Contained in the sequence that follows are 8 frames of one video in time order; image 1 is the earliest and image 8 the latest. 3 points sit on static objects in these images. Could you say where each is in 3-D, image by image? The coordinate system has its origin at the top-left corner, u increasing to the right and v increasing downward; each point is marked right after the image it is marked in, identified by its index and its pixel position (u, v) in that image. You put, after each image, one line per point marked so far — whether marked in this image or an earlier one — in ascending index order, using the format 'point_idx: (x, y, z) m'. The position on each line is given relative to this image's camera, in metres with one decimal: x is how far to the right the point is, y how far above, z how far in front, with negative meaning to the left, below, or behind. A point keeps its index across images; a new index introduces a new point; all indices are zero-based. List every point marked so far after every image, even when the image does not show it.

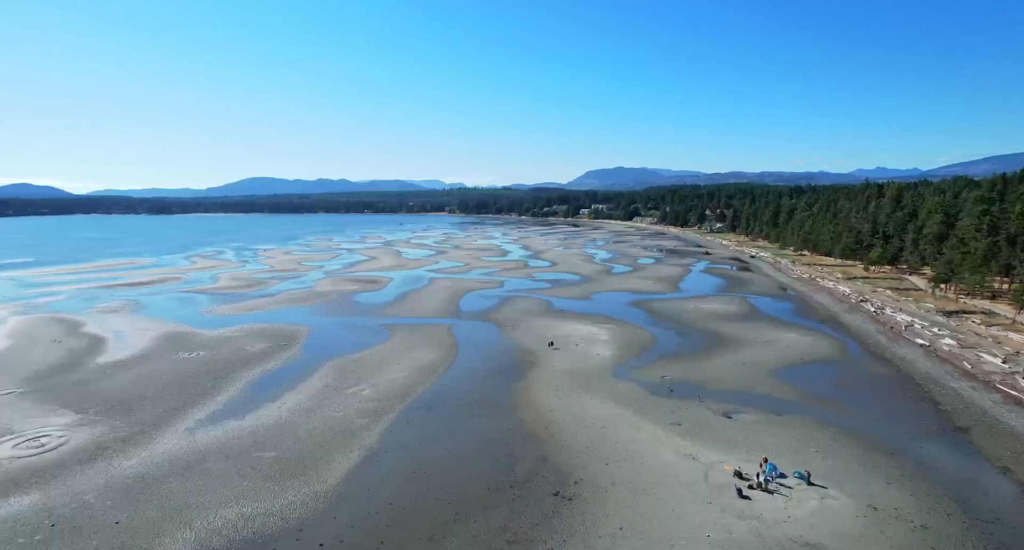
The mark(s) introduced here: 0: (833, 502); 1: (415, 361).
0: (+4.9, -3.5, +8.2) m
1: (-3.0, -2.5, +16.6) m
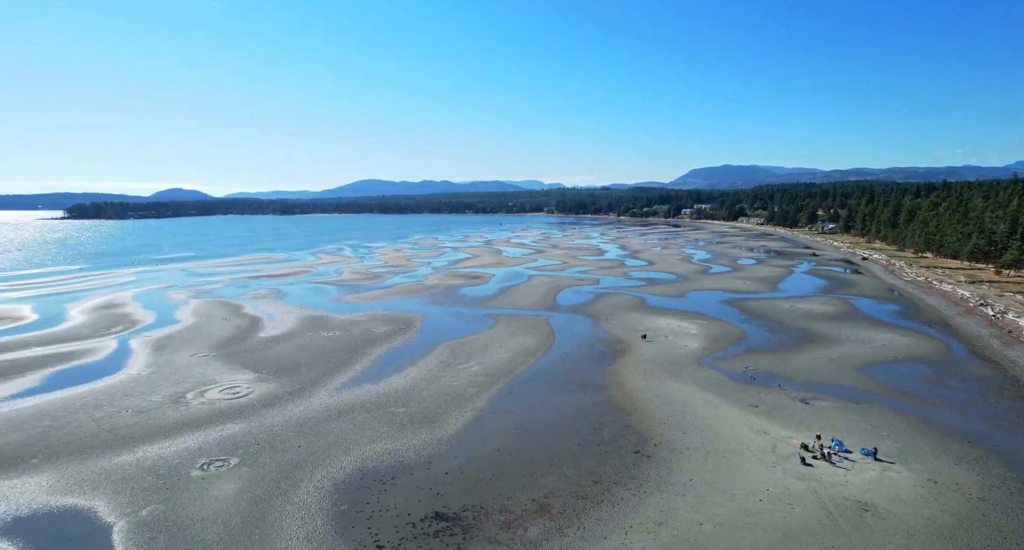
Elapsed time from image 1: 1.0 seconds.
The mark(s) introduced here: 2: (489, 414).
0: (+6.4, -3.4, +9.0) m
1: (+0.2, -2.3, +18.7) m
2: (-0.5, -3.2, +12.7) m
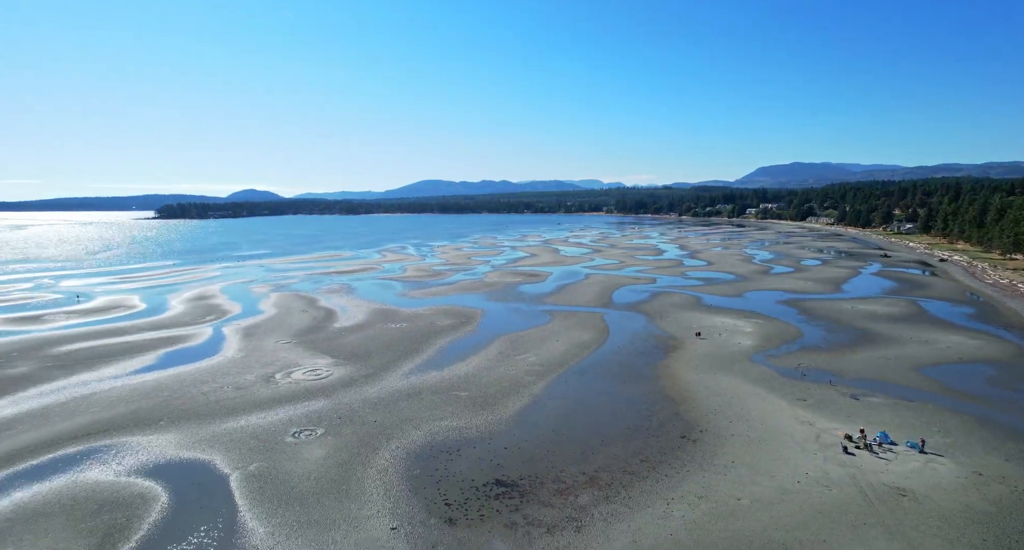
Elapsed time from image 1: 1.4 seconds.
0: (+7.4, -3.3, +9.3) m
1: (+2.2, -2.2, +19.6) m
2: (+0.8, -3.1, +13.7) m
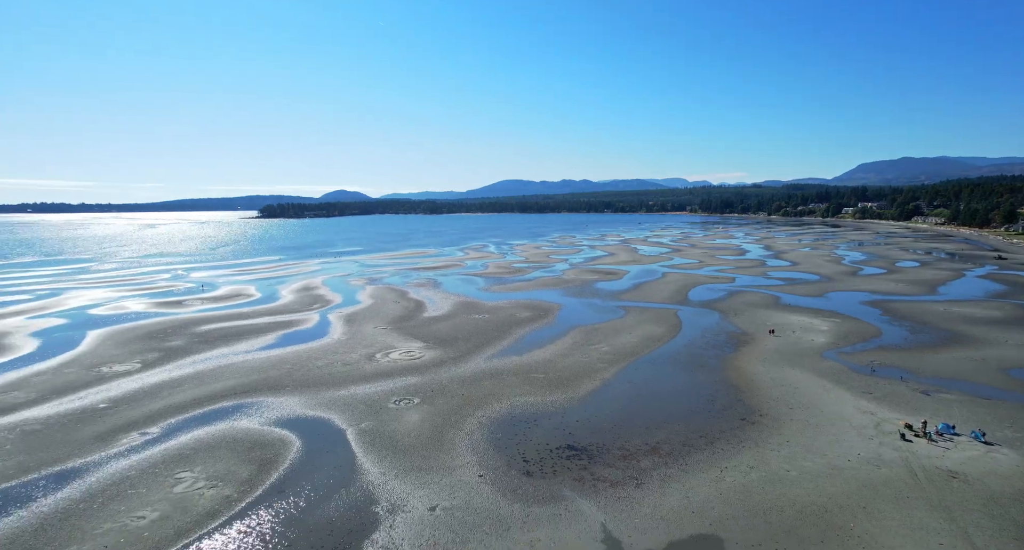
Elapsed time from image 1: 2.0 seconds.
0: (+8.7, -3.2, +9.6) m
1: (+5.1, -2.1, +20.5) m
2: (+2.9, -2.9, +14.9) m
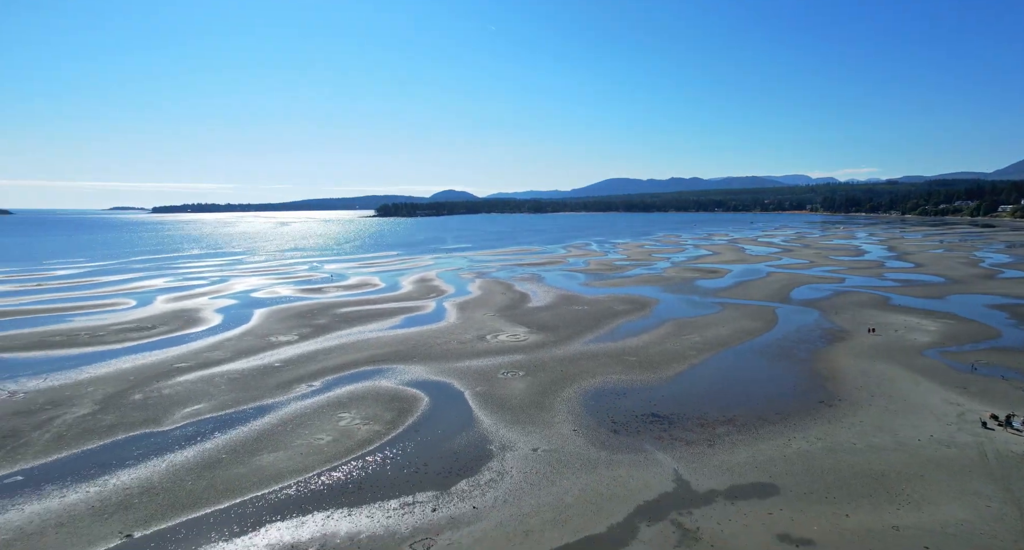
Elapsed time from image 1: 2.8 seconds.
0: (+10.5, -3.2, +9.8) m
1: (+9.0, -1.9, +21.2) m
2: (+5.7, -2.7, +16.1) m
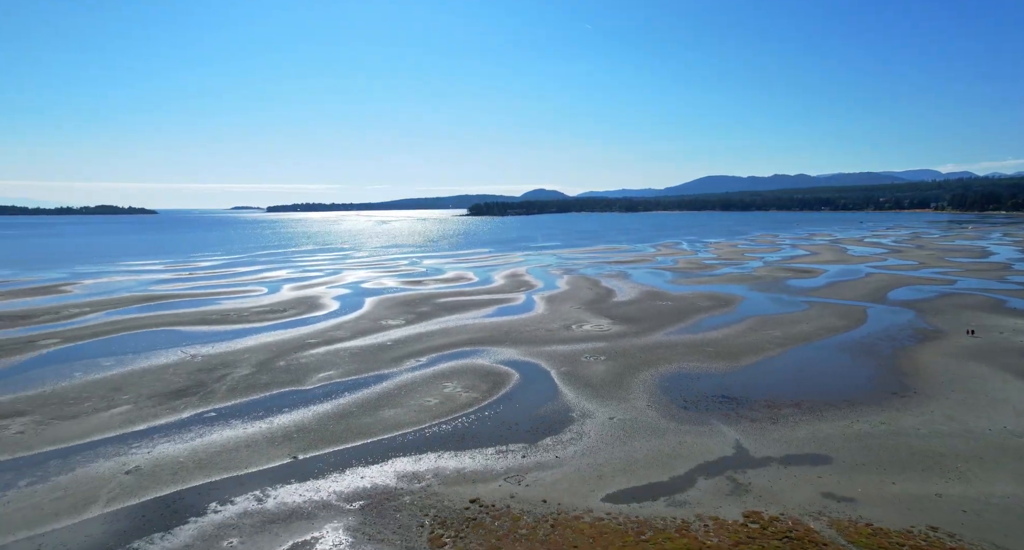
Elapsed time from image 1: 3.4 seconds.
0: (+12.0, -3.1, +9.8) m
1: (+12.4, -1.8, +21.3) m
2: (+8.4, -2.6, +16.8) m
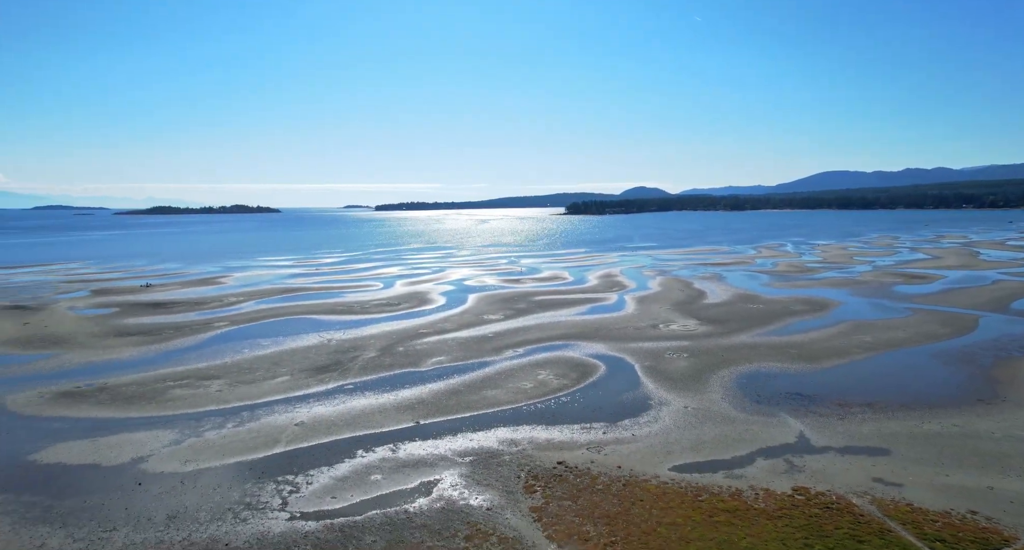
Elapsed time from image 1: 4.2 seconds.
0: (+13.6, -3.4, +9.5) m
1: (+16.1, -2.1, +20.7) m
2: (+11.3, -2.8, +17.1) m
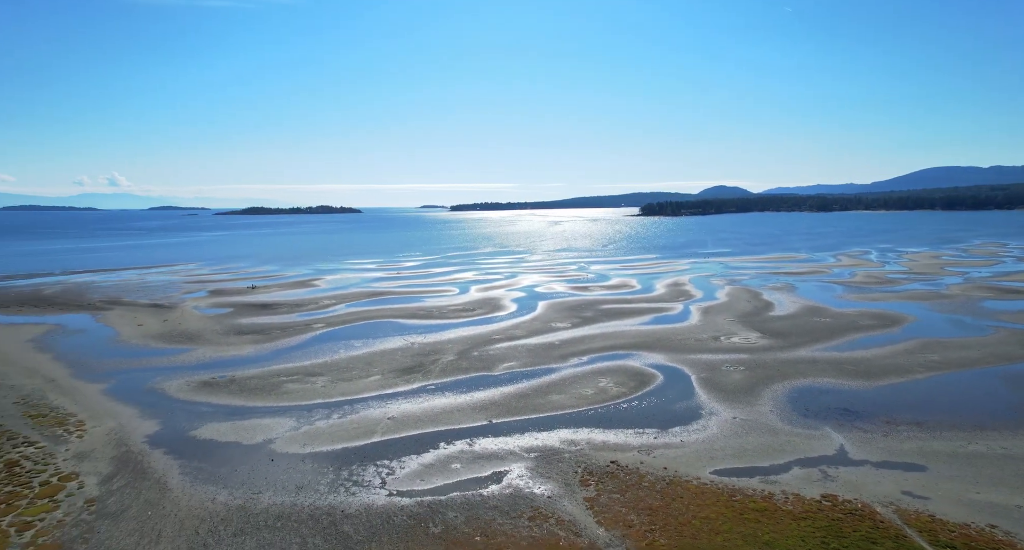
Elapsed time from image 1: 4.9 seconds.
0: (+14.7, -4.0, +9.5) m
1: (+18.6, -2.8, +20.2) m
2: (+13.4, -3.4, +17.2) m
